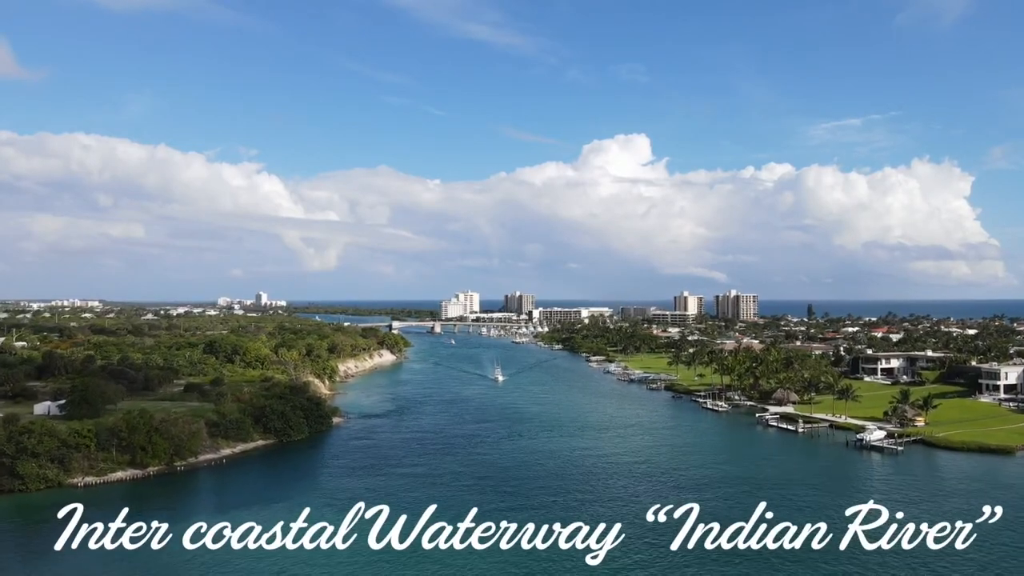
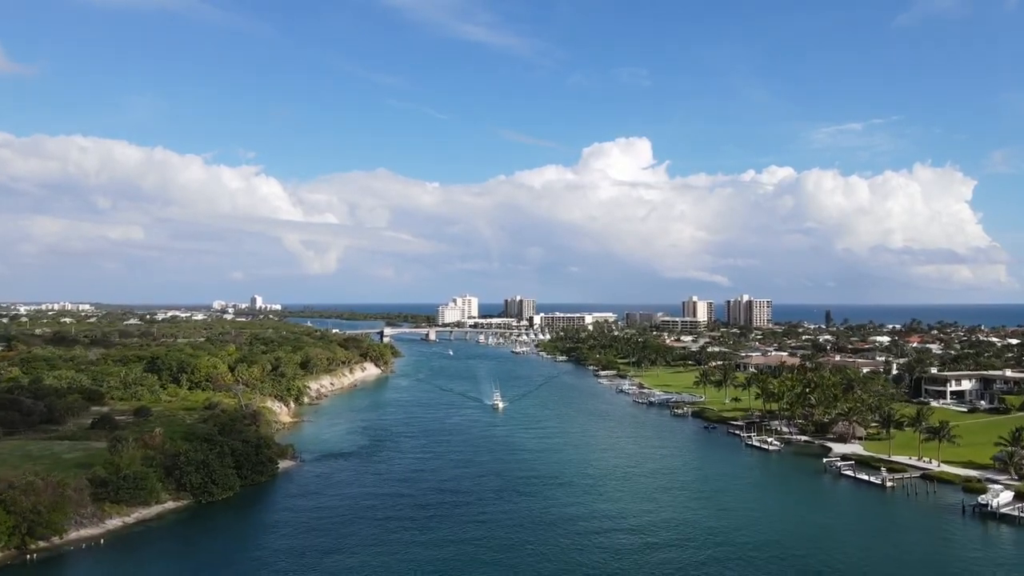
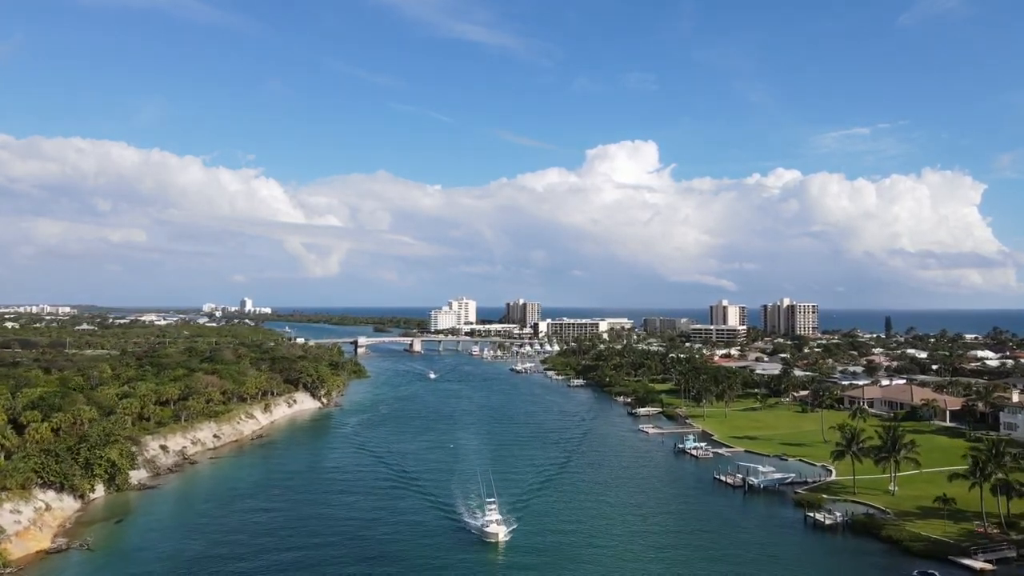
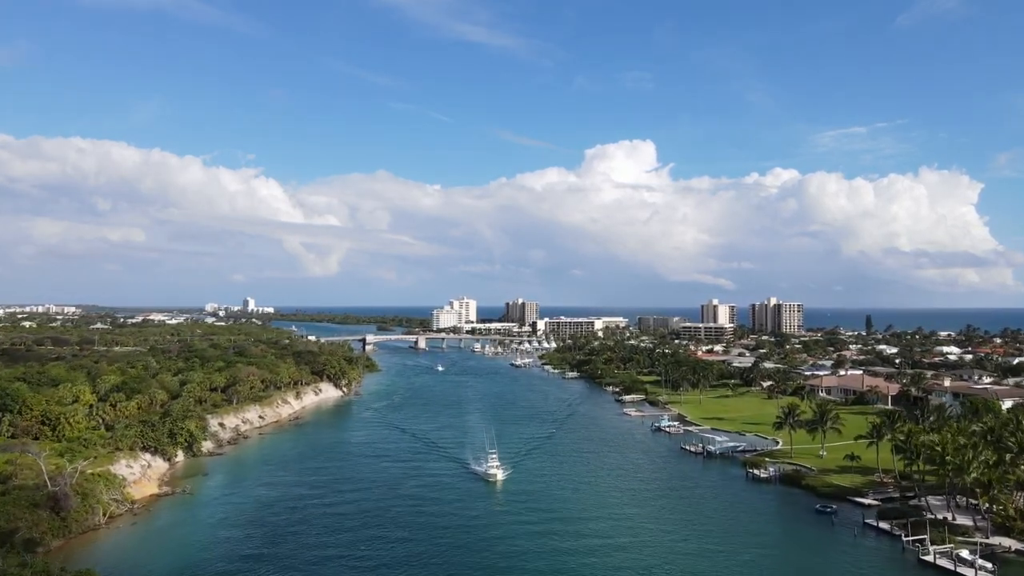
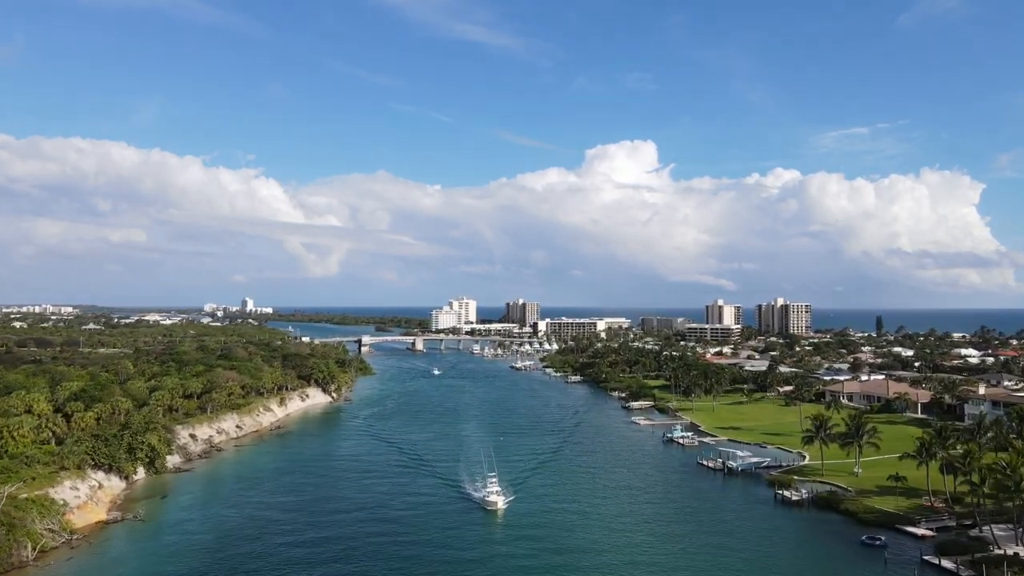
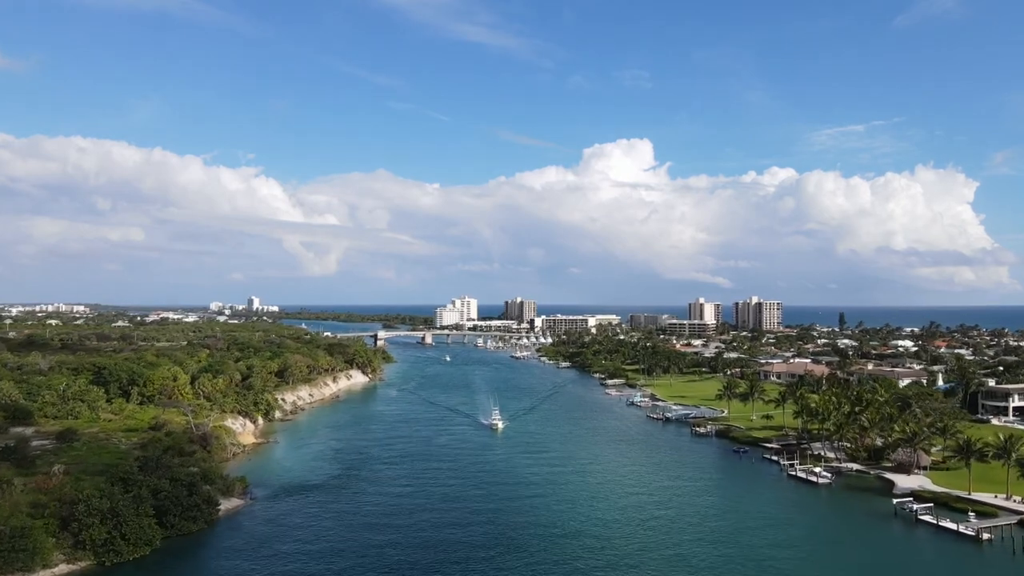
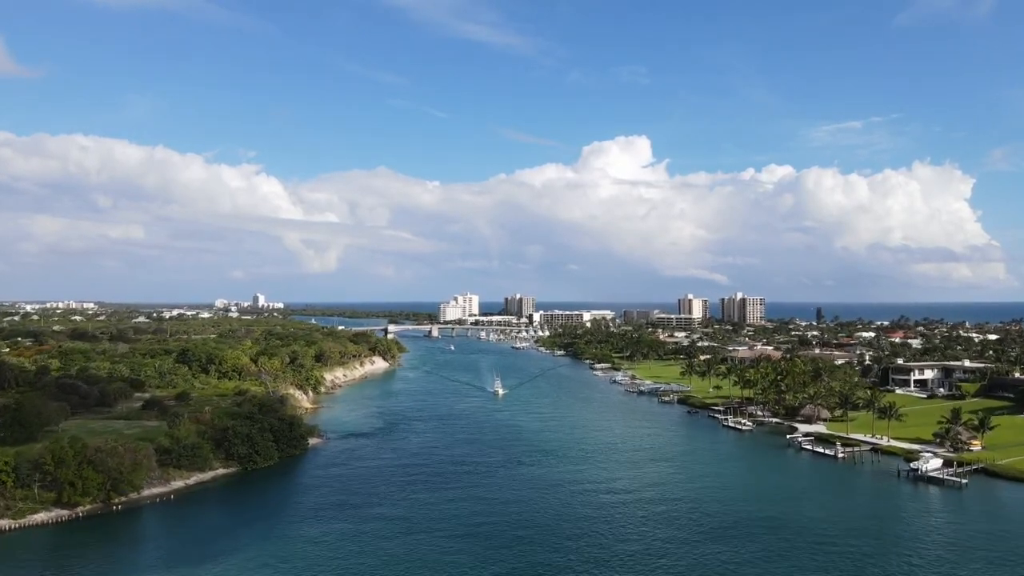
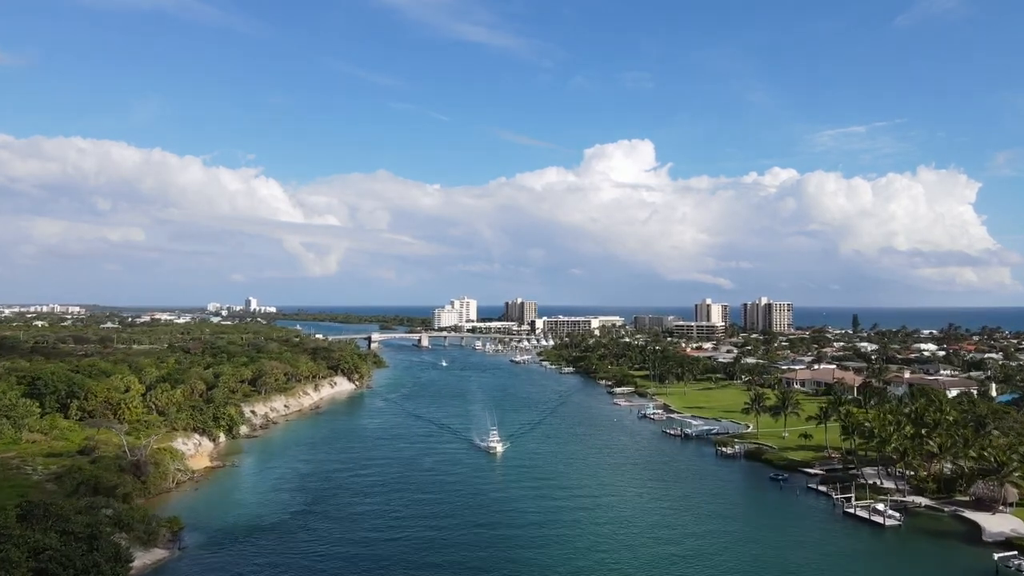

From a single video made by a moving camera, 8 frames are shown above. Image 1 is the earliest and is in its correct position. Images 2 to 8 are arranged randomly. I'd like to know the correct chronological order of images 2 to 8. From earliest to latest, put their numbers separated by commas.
7, 2, 6, 8, 4, 5, 3
